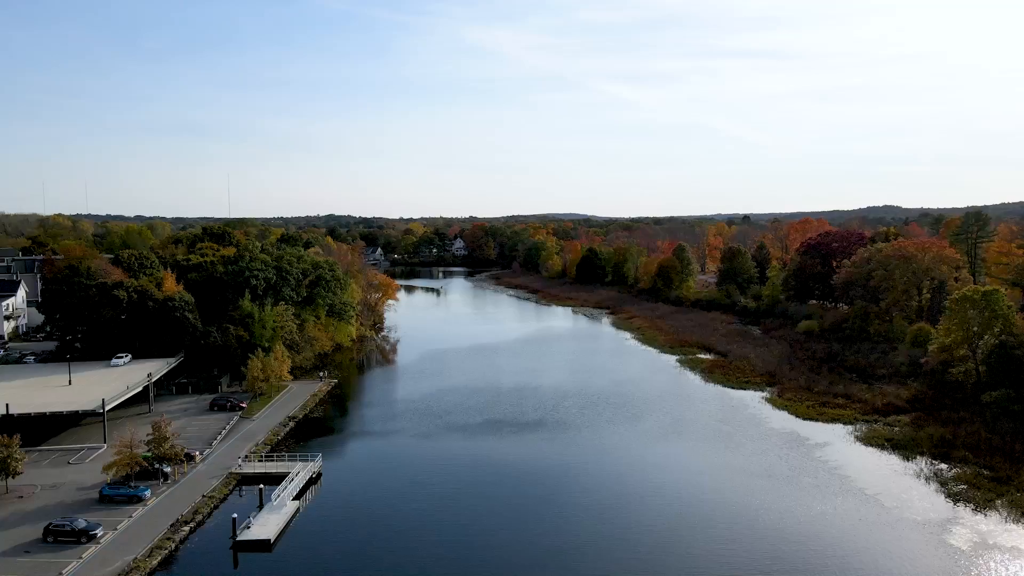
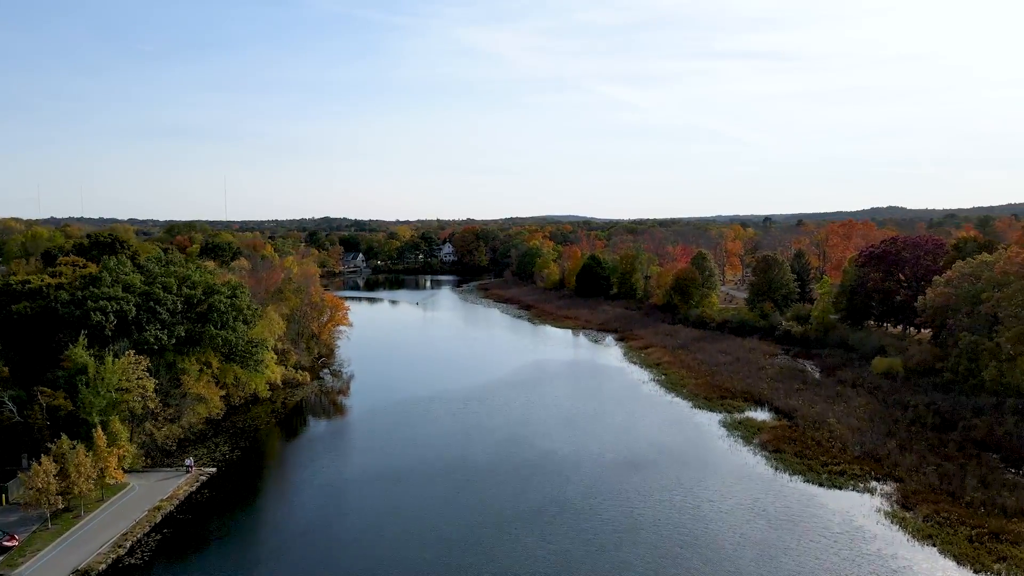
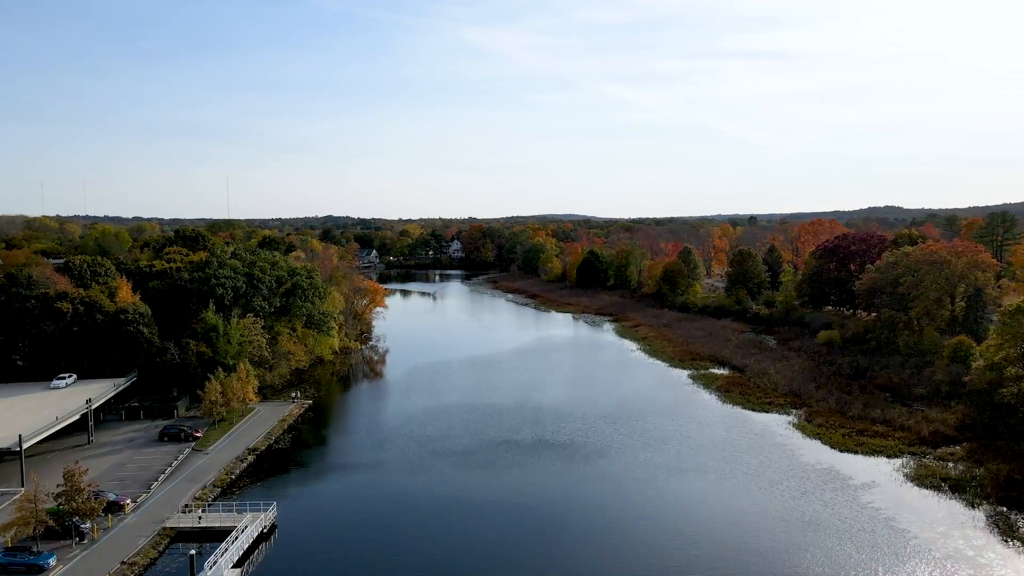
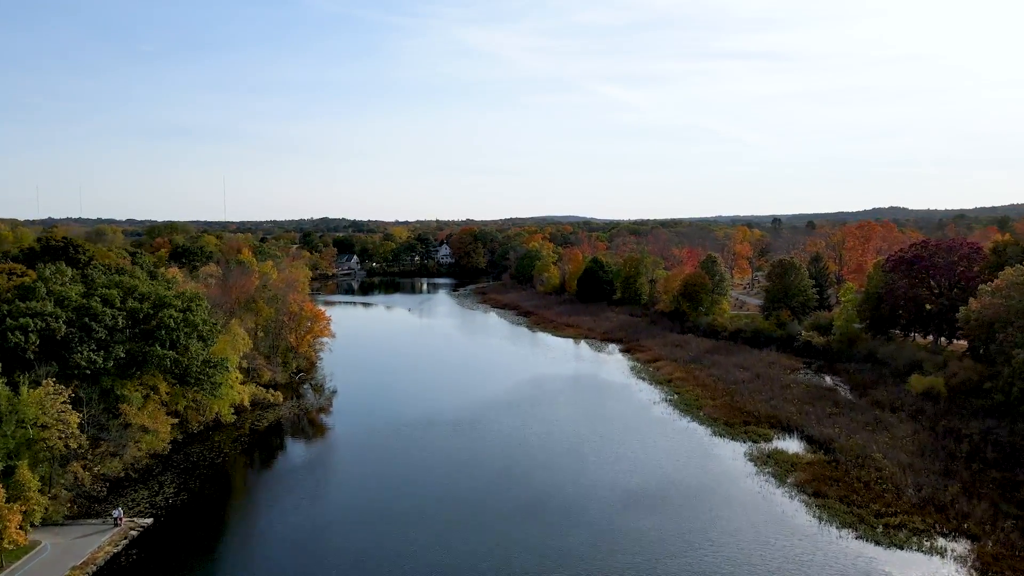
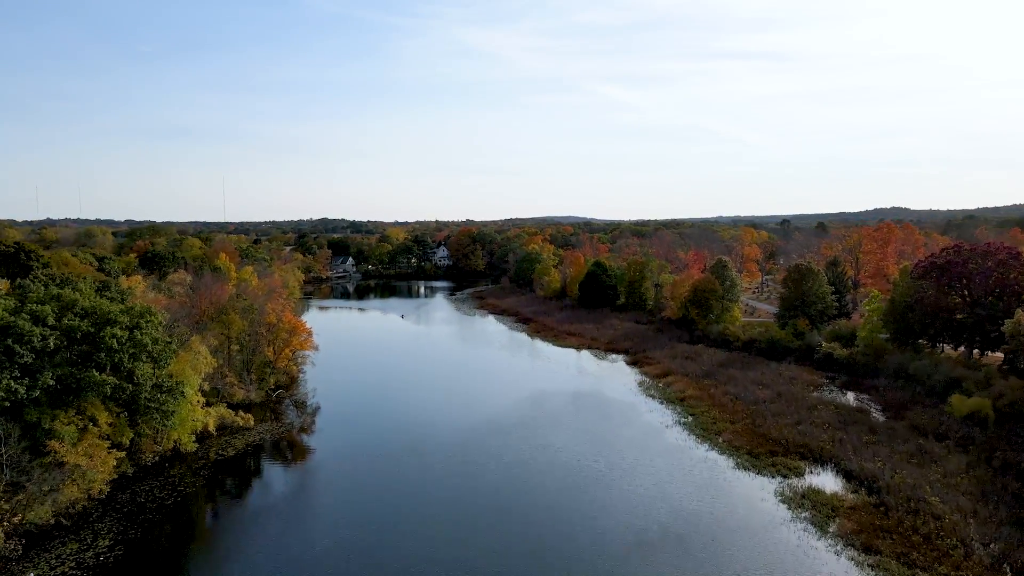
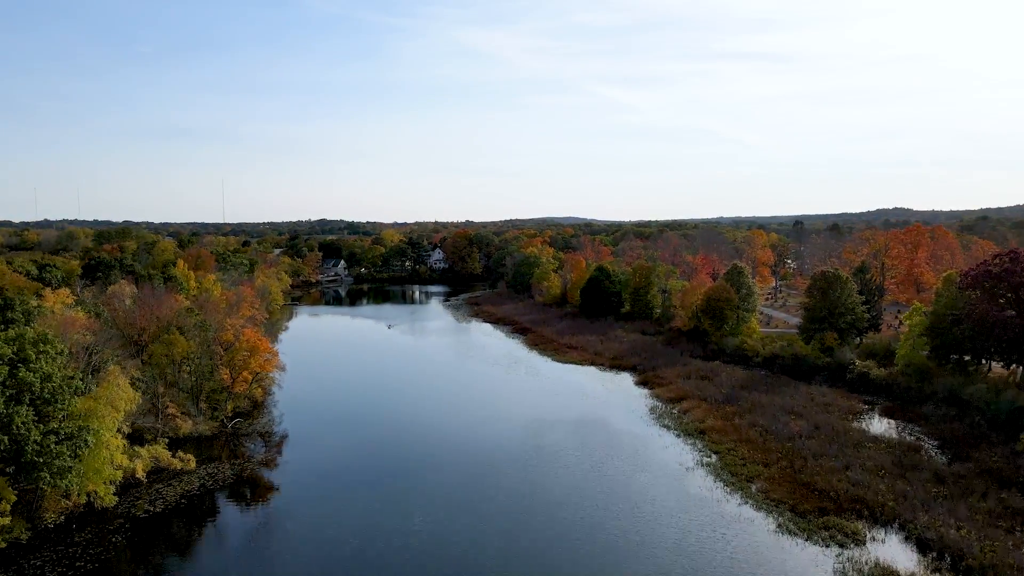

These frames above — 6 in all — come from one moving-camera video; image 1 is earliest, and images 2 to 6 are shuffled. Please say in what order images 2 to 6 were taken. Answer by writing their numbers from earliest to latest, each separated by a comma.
3, 2, 4, 5, 6
